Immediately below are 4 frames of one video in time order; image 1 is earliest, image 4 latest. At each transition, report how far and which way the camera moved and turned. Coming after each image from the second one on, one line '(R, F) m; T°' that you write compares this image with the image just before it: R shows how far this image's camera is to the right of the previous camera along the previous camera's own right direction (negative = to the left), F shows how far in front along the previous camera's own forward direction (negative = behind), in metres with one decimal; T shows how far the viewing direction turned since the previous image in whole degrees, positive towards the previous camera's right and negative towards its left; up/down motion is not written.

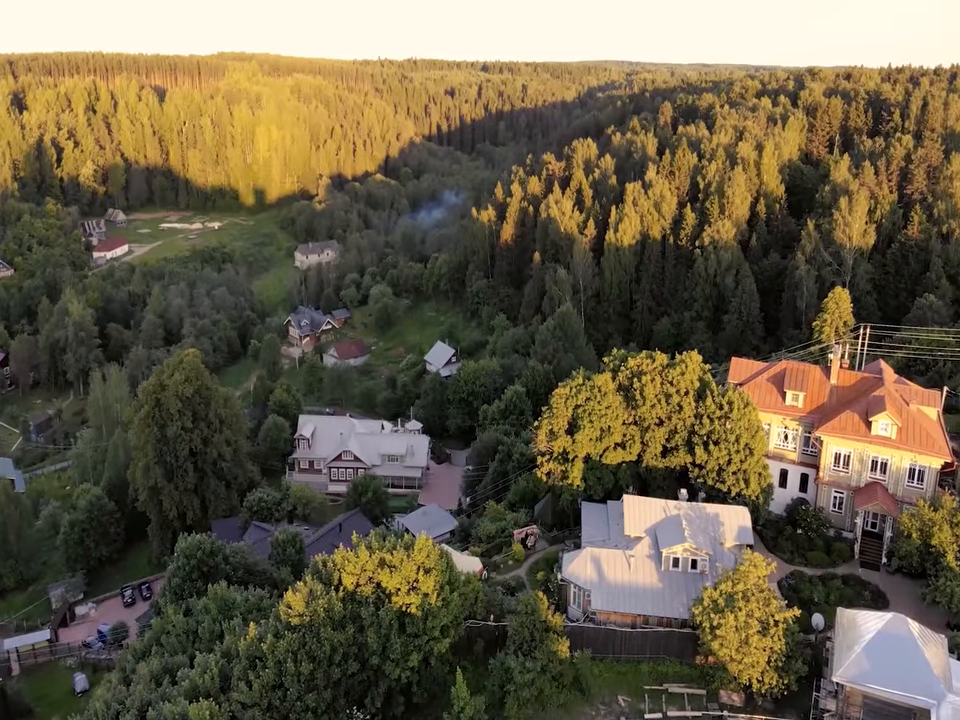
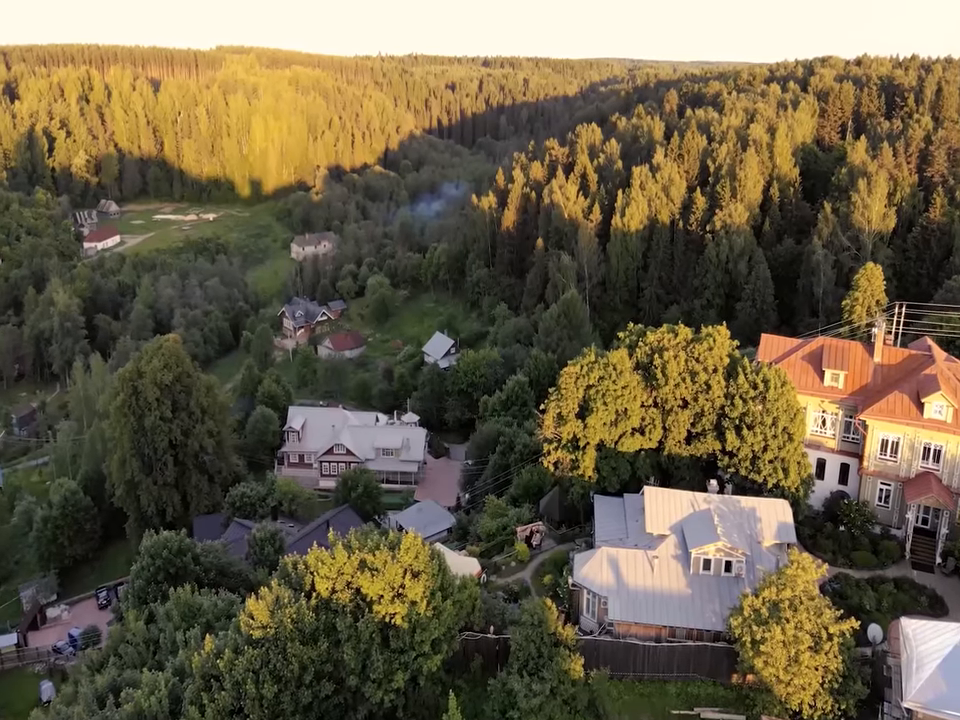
(+0.1, +3.7) m; 0°
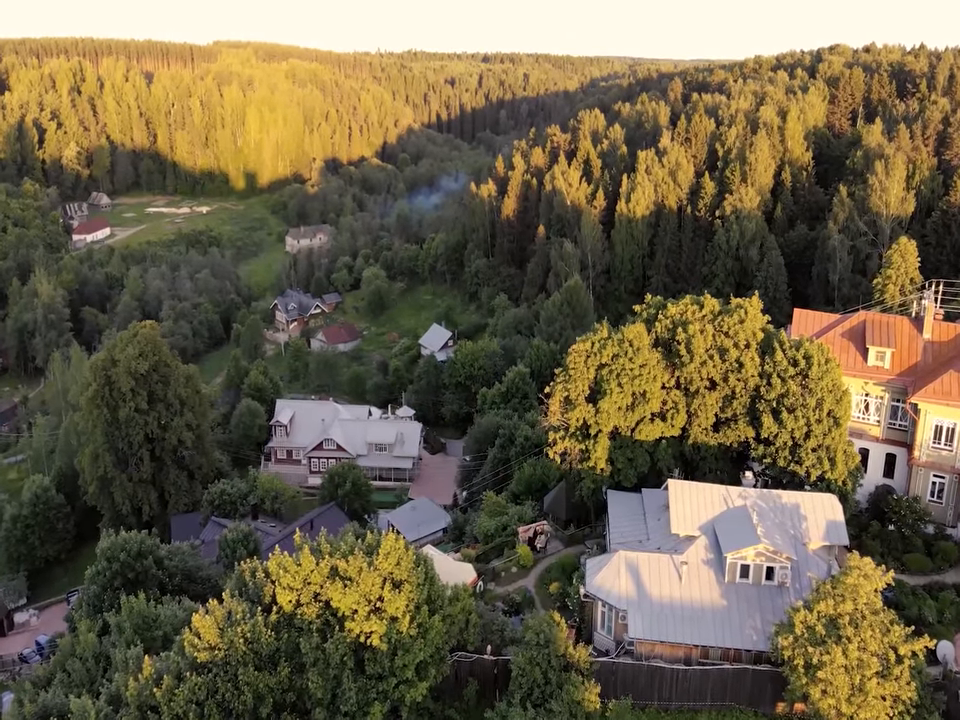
(+0.1, +3.4) m; 0°
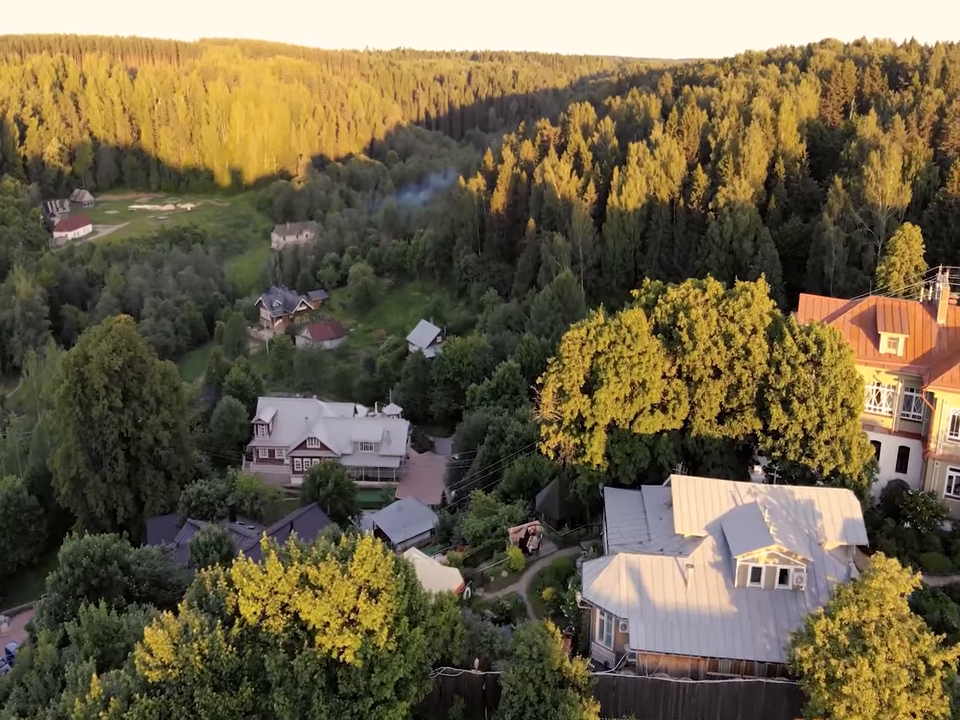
(+0.1, +1.7) m; +1°
